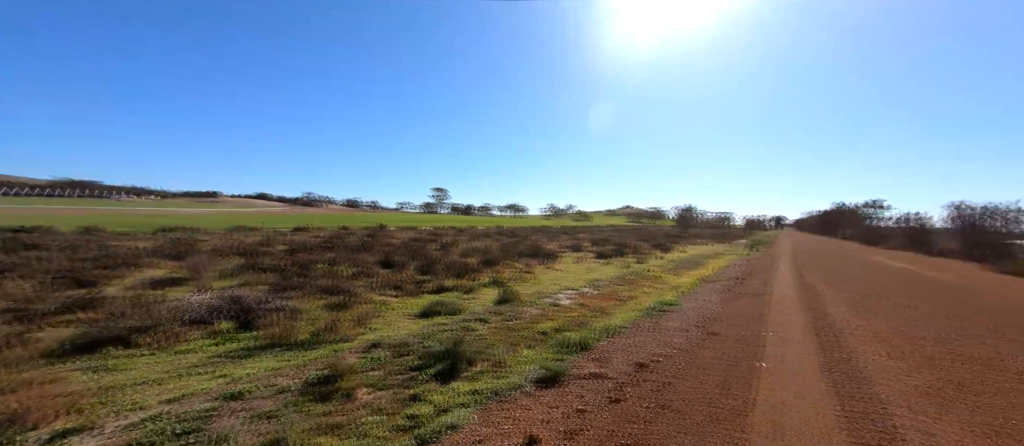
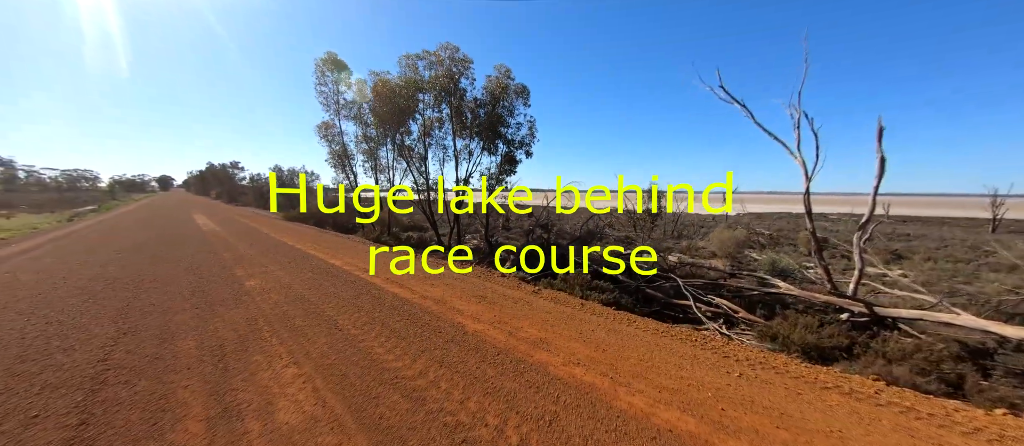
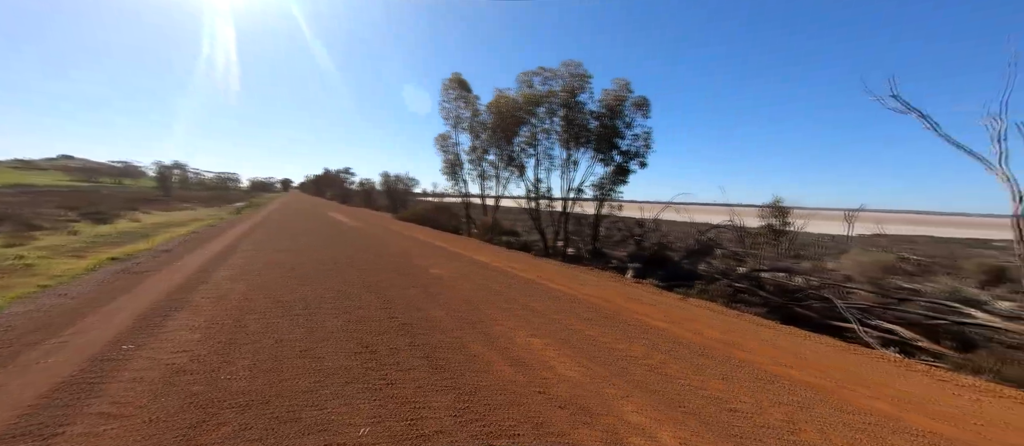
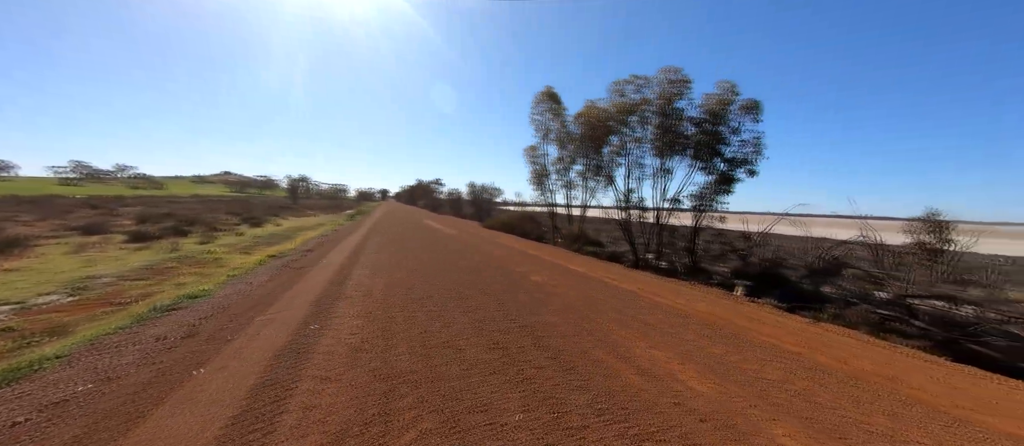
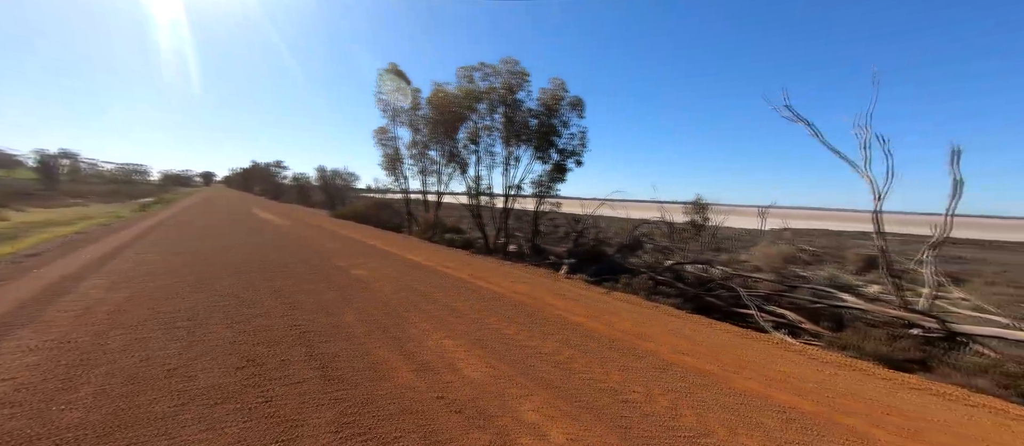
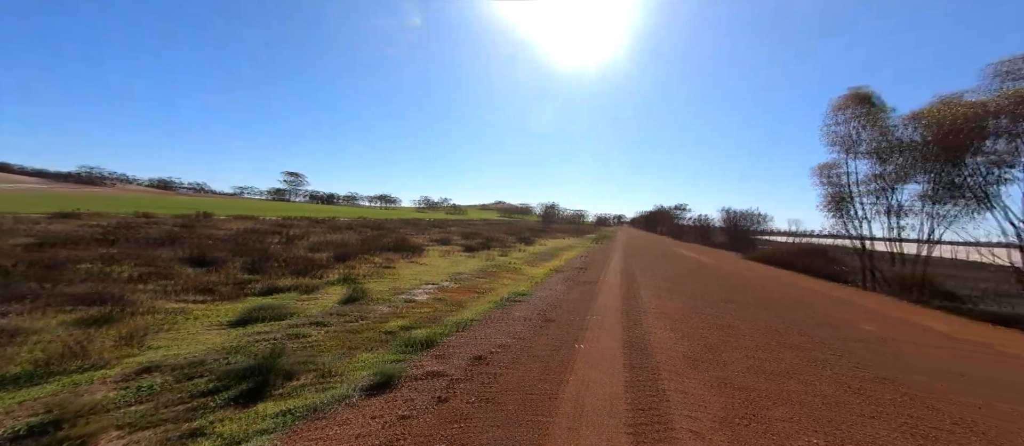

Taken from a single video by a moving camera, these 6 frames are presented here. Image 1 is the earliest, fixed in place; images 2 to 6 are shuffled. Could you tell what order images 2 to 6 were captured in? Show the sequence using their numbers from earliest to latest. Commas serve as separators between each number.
6, 4, 3, 5, 2
